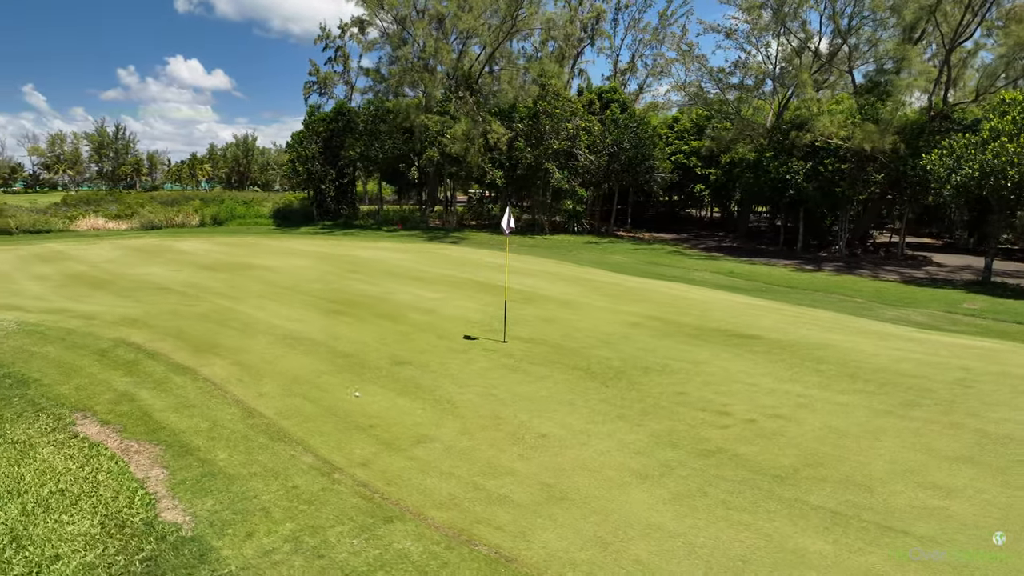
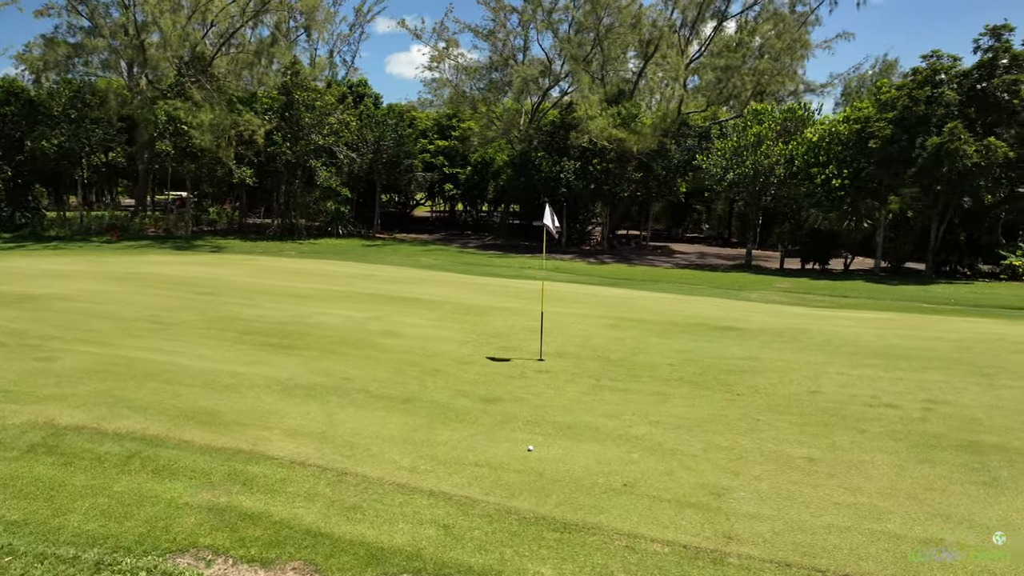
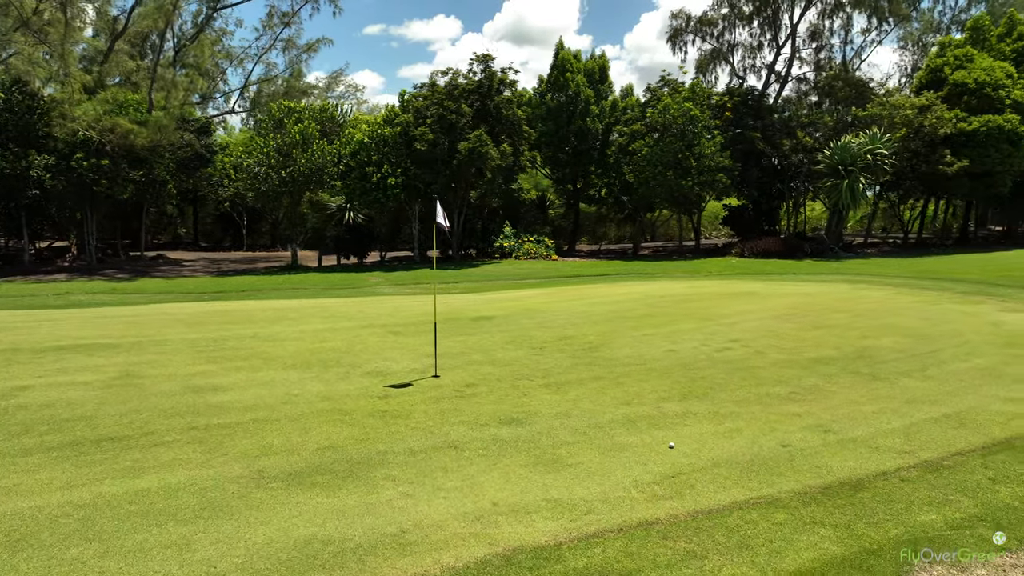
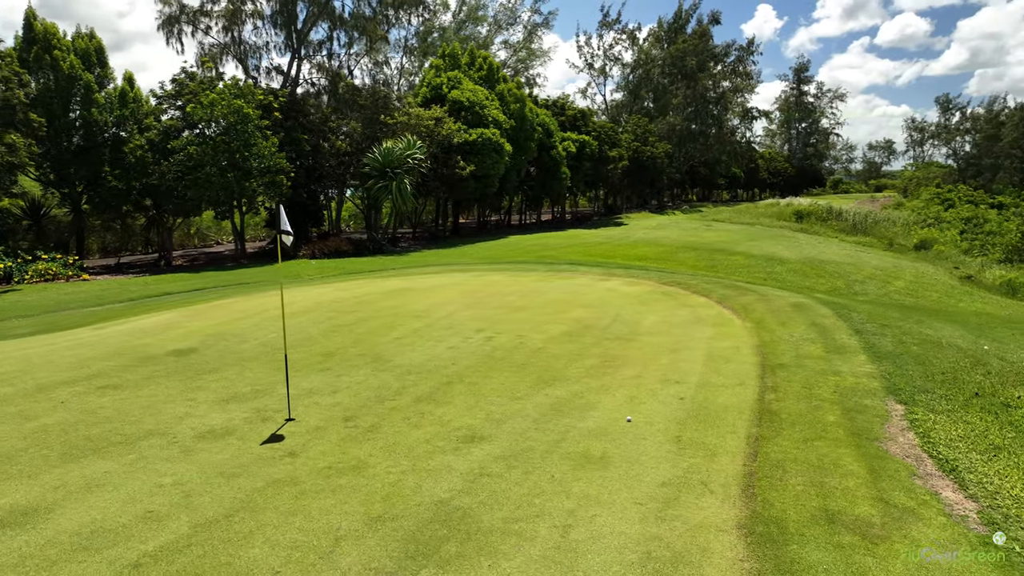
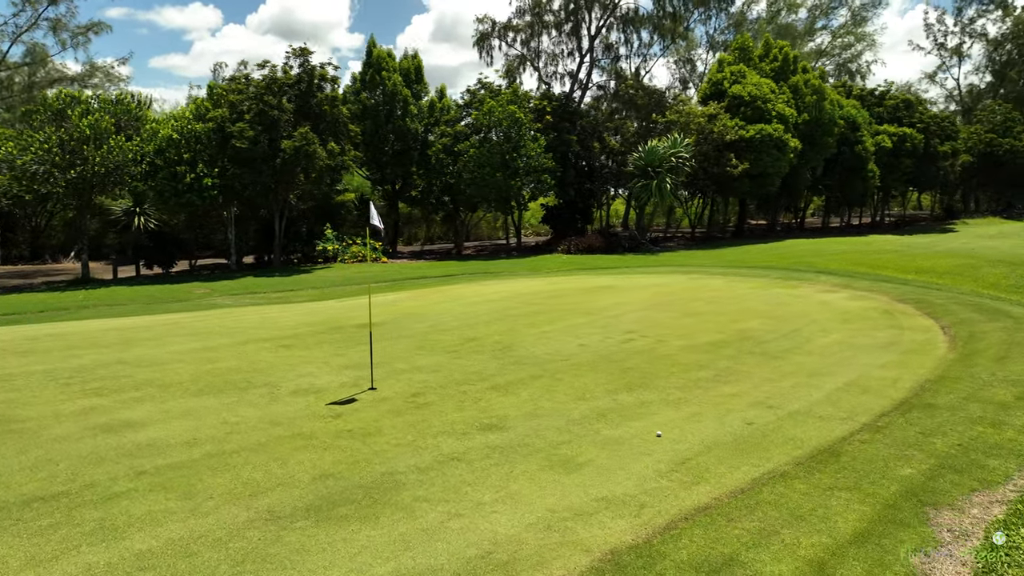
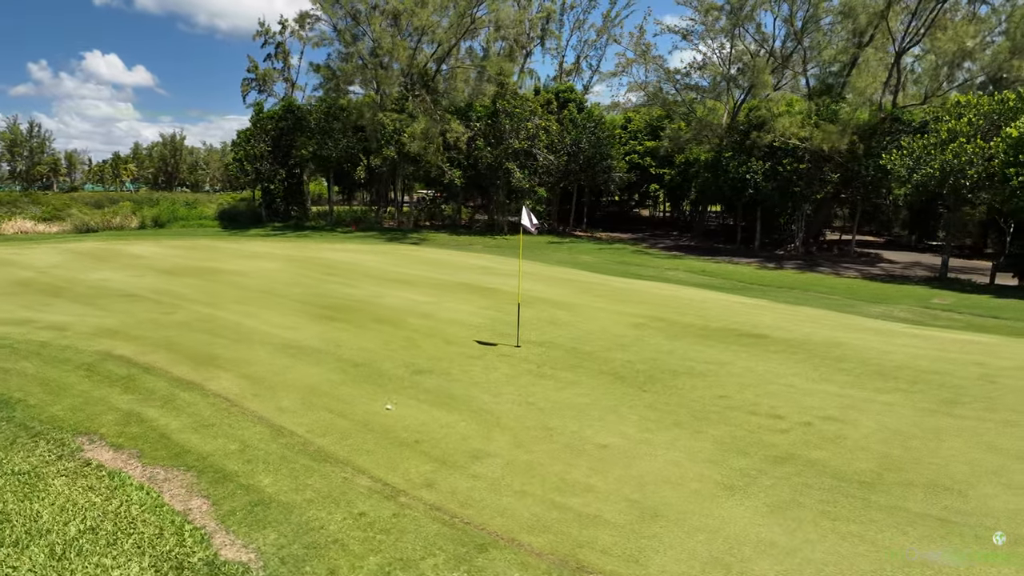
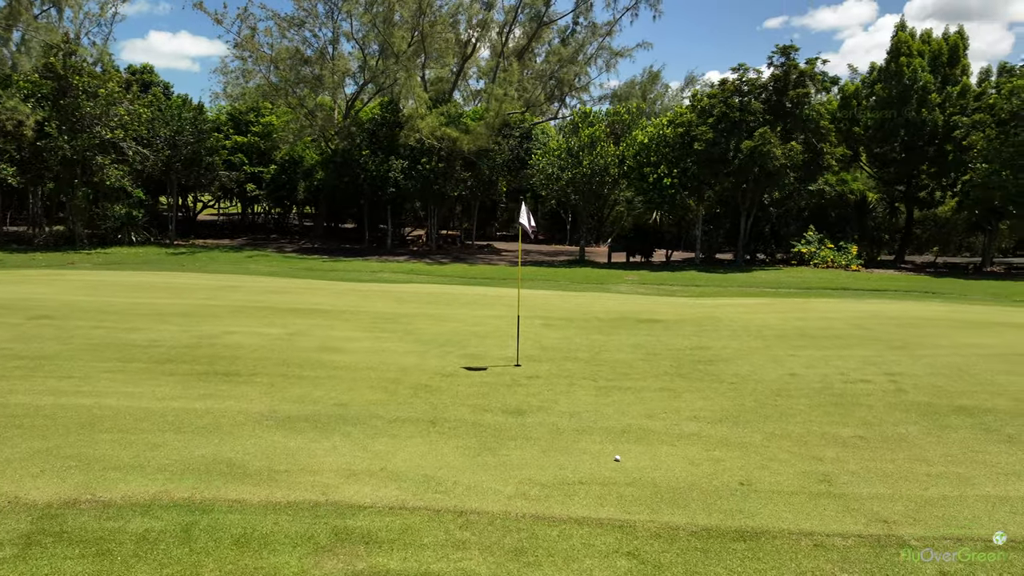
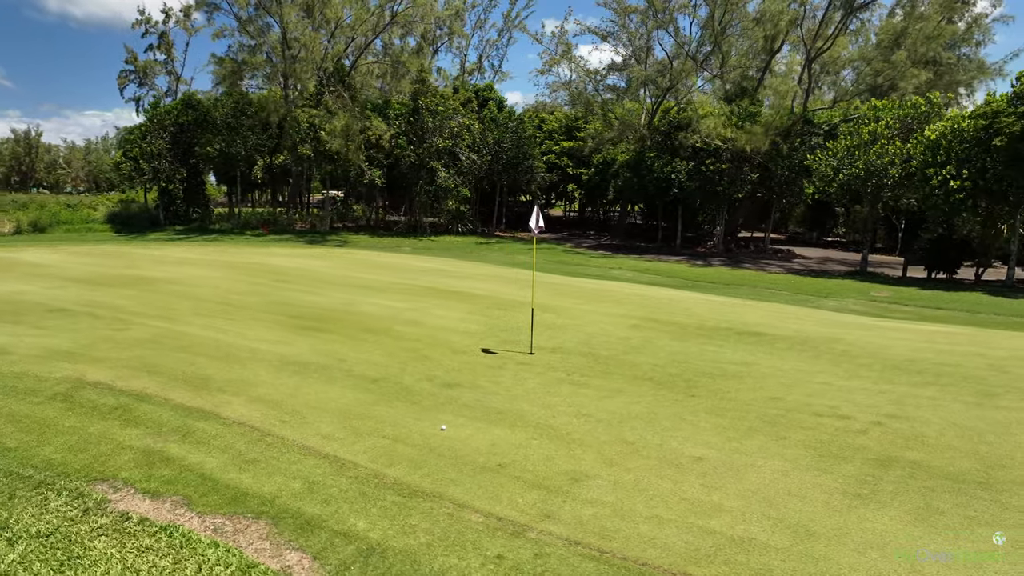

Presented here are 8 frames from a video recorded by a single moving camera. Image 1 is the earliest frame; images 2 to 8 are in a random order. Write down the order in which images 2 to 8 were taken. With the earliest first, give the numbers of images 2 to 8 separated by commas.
6, 8, 2, 7, 3, 5, 4
